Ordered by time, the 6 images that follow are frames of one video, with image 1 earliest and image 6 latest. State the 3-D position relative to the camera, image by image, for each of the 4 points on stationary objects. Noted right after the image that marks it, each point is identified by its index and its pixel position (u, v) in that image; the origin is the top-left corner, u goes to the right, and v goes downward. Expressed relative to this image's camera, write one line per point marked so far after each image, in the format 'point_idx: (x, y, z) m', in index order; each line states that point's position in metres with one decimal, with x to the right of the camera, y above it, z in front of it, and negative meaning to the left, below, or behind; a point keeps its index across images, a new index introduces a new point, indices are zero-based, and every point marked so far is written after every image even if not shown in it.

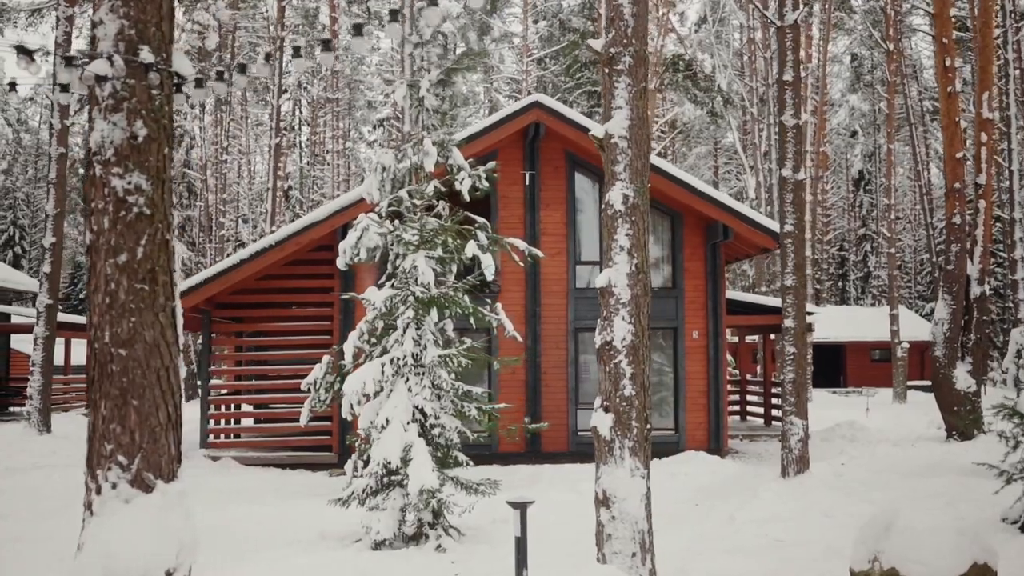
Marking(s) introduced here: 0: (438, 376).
0: (-0.8, -0.9, +8.6) m
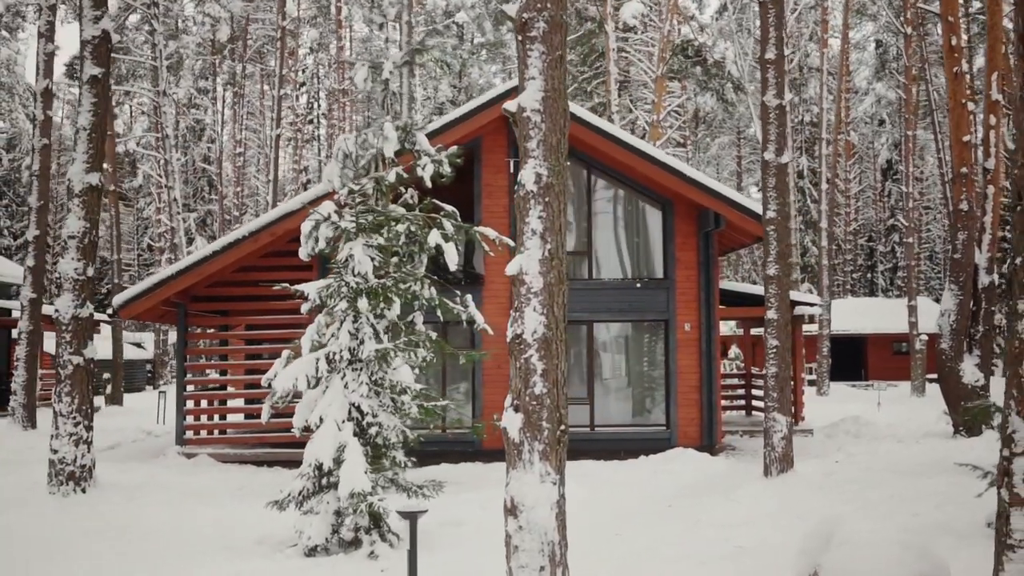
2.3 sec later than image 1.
0: (-1.3, -0.8, +8.1) m
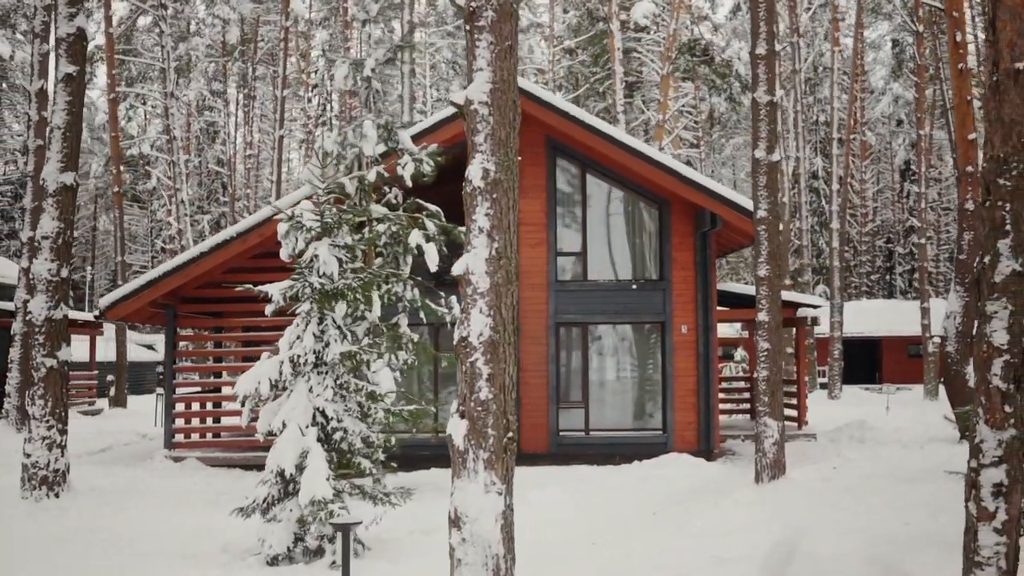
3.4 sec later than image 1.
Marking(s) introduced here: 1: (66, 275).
0: (-1.6, -0.8, +7.9) m
1: (-5.5, +0.2, +10.5) m
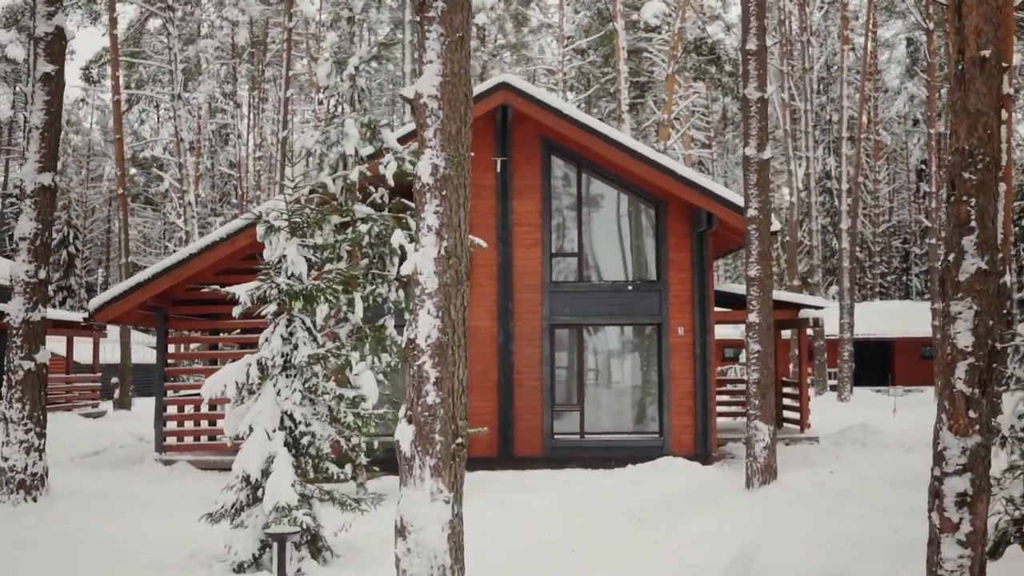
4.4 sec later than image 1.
0: (-1.8, -0.8, +7.7) m
1: (-5.7, +0.1, +10.4) m
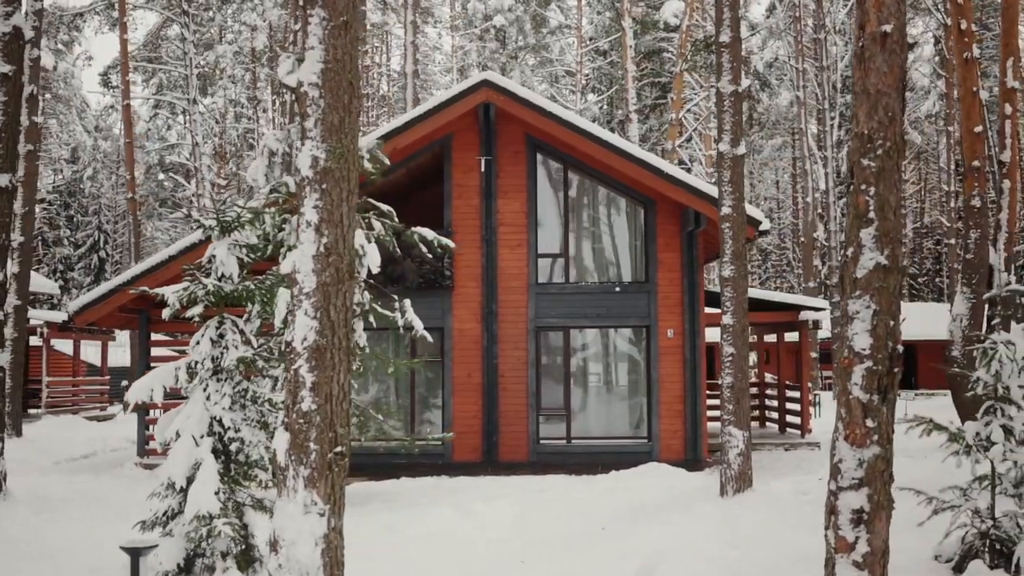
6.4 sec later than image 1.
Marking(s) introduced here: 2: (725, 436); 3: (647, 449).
0: (-2.4, -0.8, +7.5) m
1: (-6.2, +0.1, +10.3) m
2: (+2.7, -1.9, +10.9) m
3: (+2.5, -2.9, +15.5) m
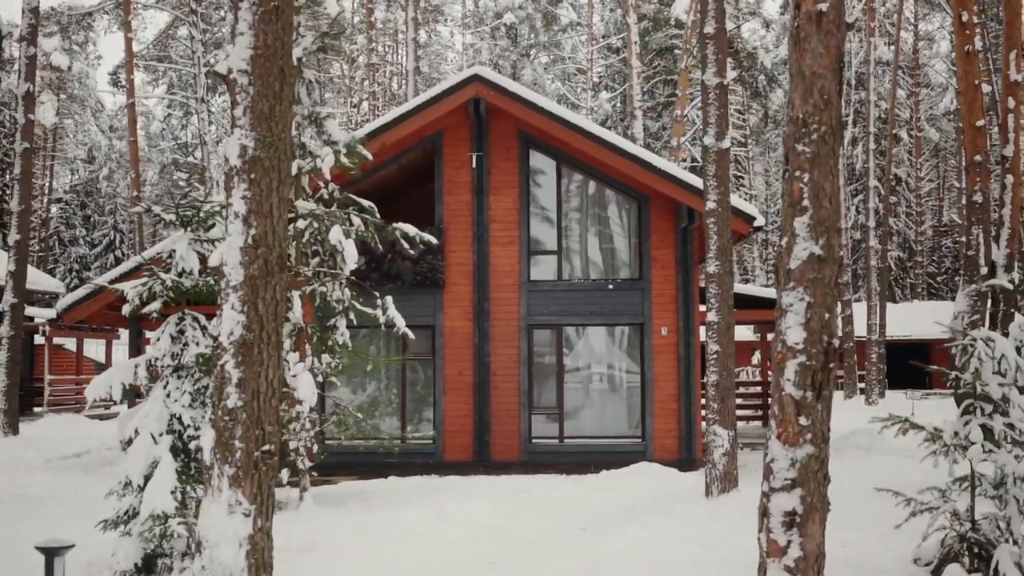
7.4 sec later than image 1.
0: (-2.7, -0.8, +7.3) m
1: (-6.4, +0.2, +10.2) m
2: (+2.5, -1.9, +10.7) m
3: (+2.3, -2.9, +15.3) m
